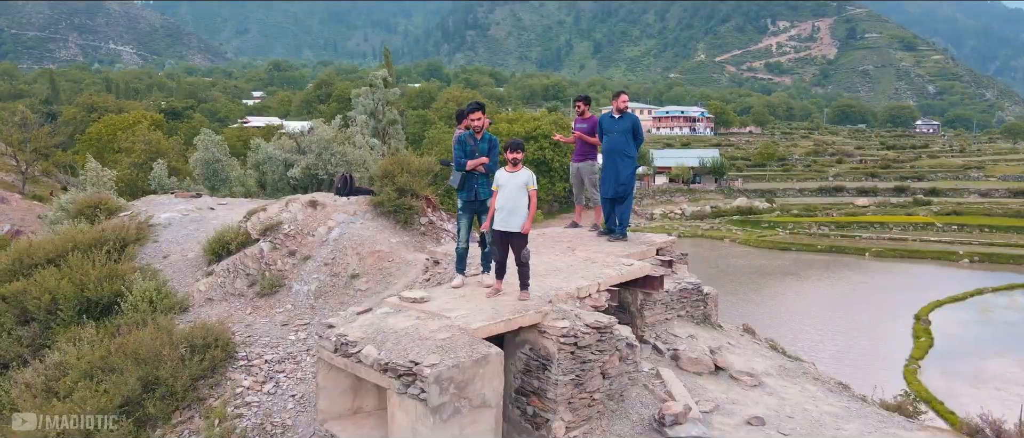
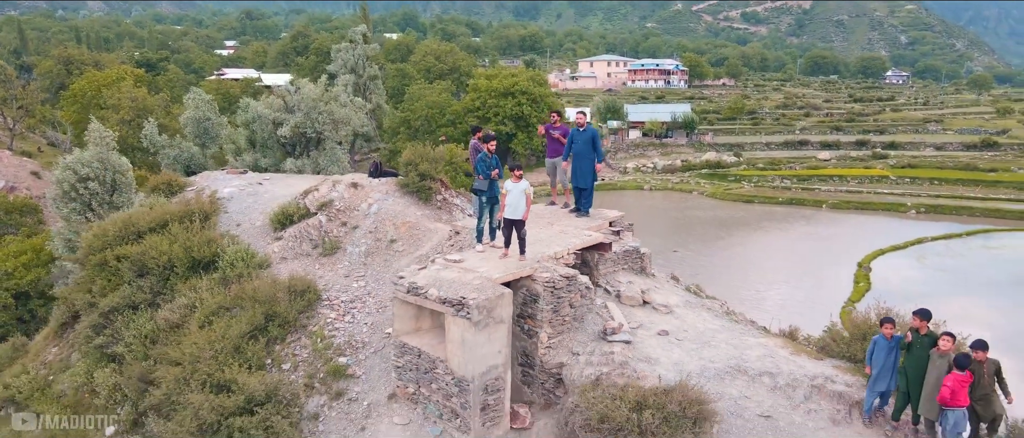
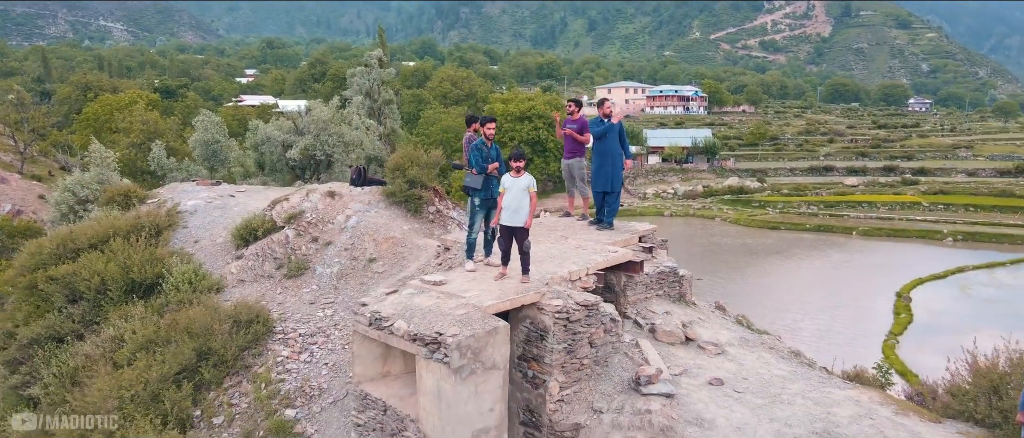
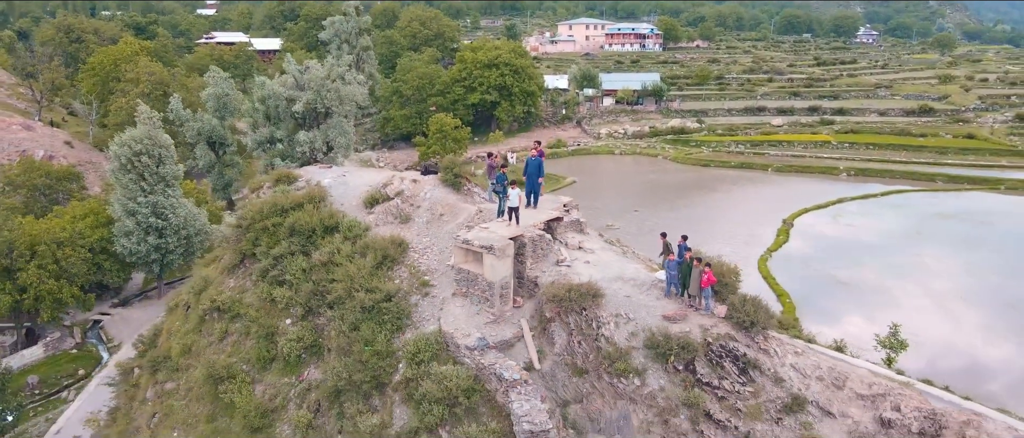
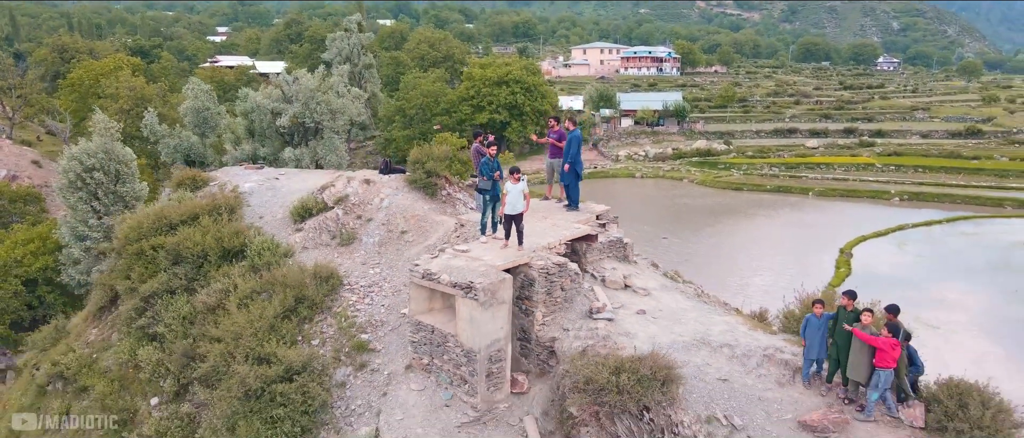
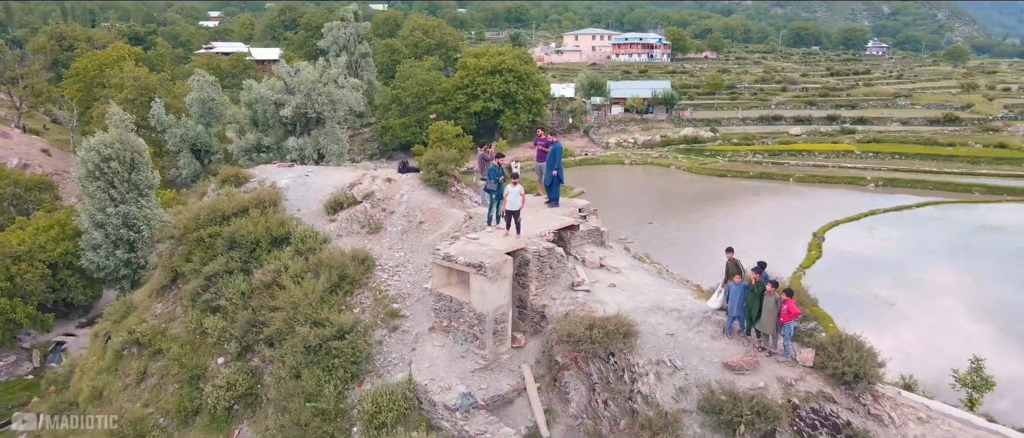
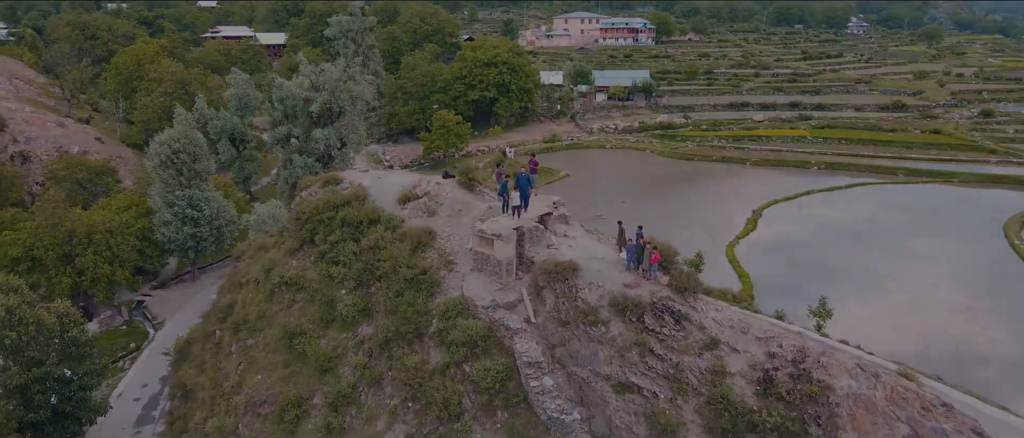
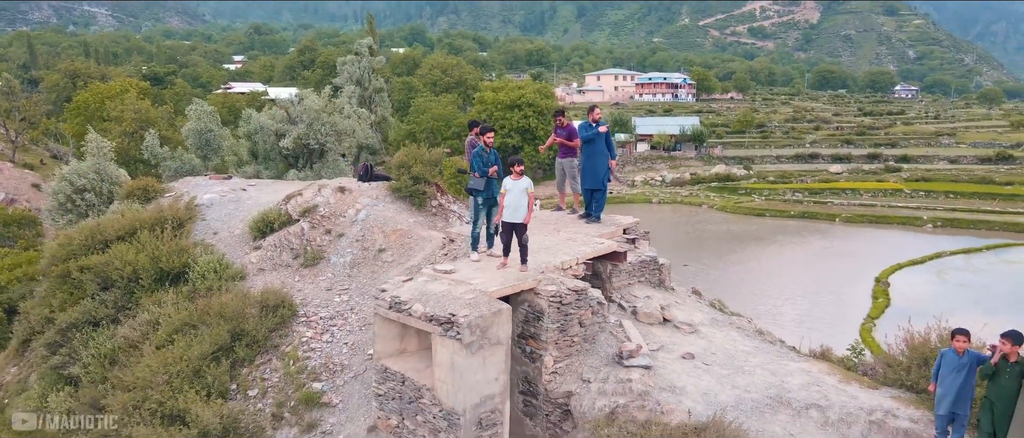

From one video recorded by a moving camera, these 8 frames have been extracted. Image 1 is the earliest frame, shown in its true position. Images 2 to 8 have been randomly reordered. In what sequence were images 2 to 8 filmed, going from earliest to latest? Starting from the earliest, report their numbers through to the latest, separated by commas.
3, 8, 2, 5, 6, 4, 7
